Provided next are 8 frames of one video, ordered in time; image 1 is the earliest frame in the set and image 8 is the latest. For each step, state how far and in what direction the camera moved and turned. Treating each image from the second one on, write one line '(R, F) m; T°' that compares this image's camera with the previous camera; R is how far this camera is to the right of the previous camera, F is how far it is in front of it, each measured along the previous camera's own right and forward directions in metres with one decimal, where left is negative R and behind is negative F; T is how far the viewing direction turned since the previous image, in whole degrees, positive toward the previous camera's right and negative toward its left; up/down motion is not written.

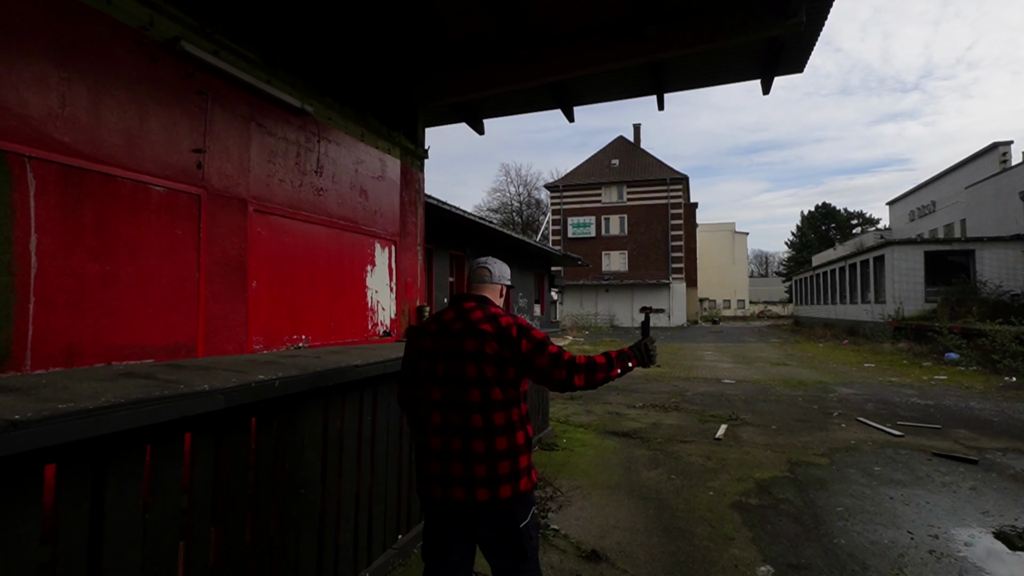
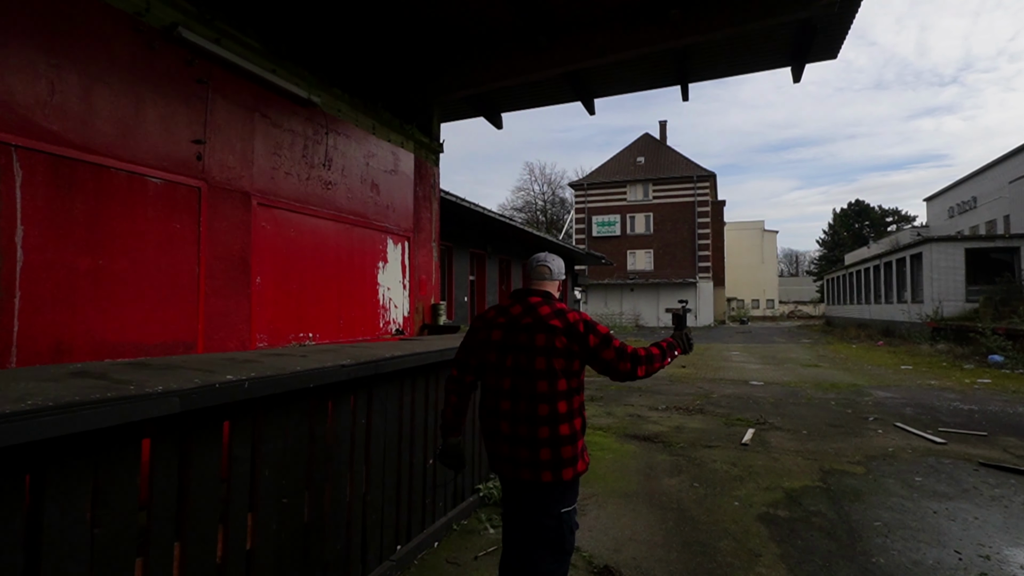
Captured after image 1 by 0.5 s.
(+0.1, +0.2) m; -2°
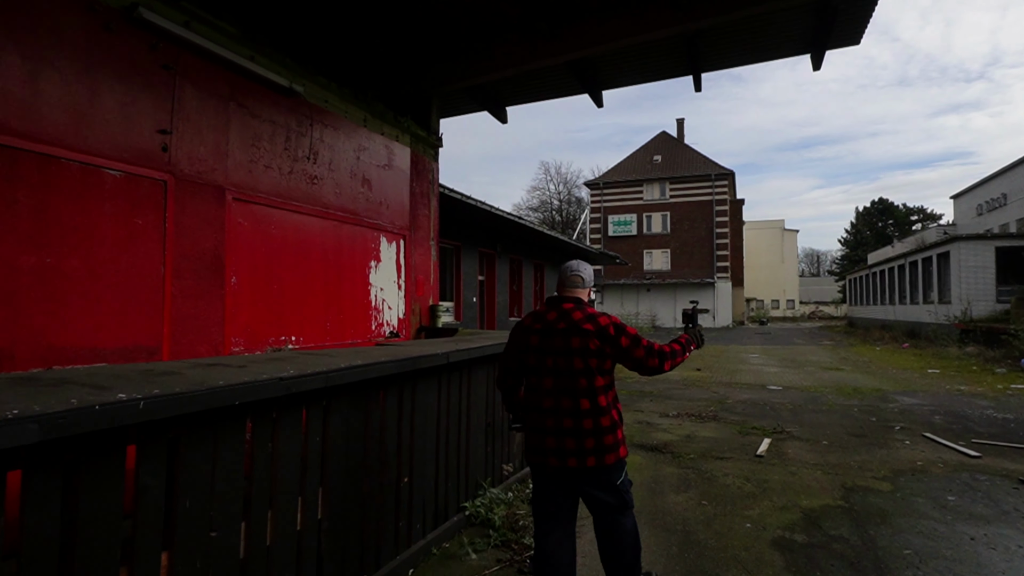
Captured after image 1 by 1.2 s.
(+0.1, +0.3) m; -2°
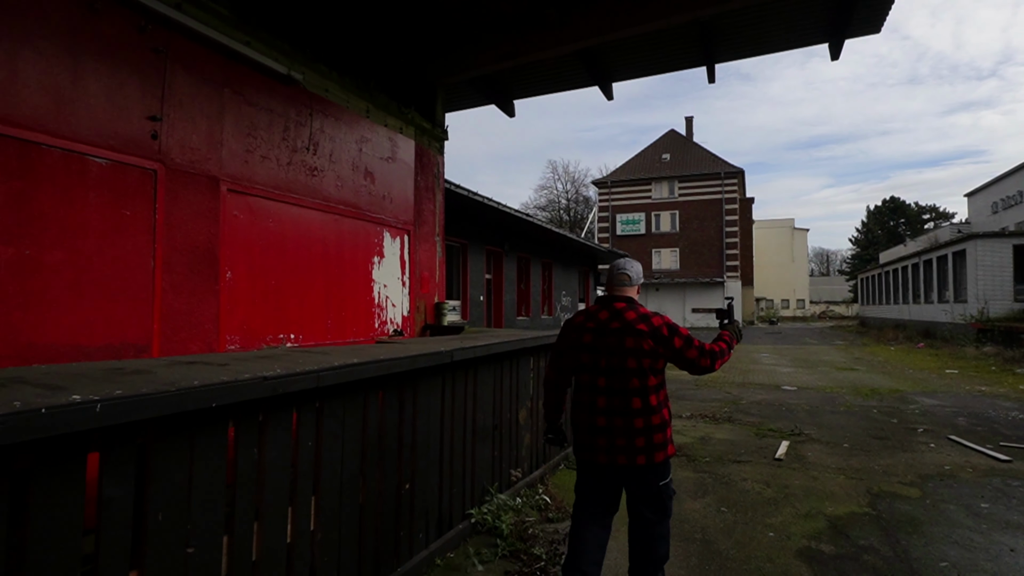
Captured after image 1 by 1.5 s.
(0.0, +0.2) m; -1°
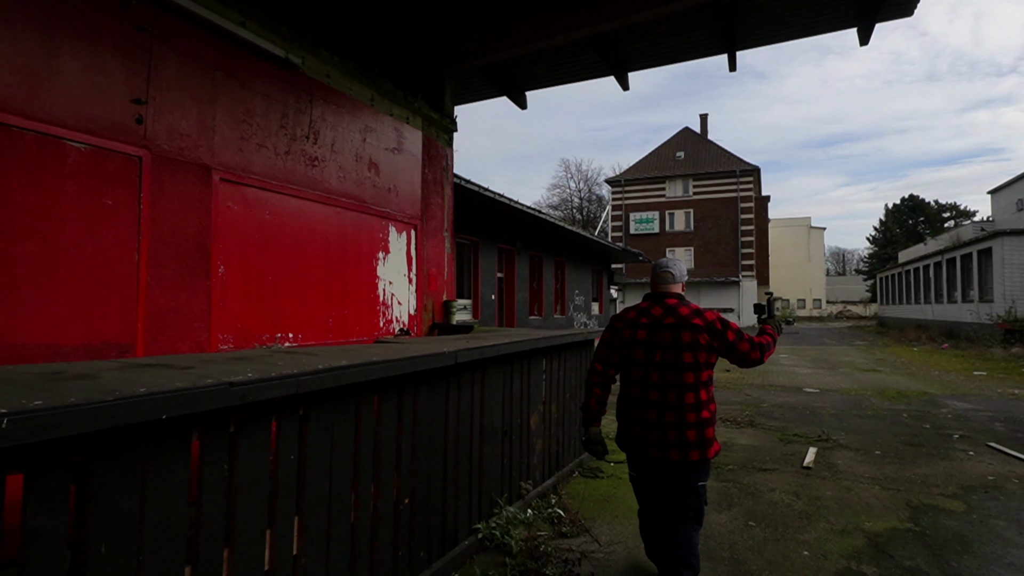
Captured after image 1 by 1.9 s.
(0.0, +0.2) m; -1°
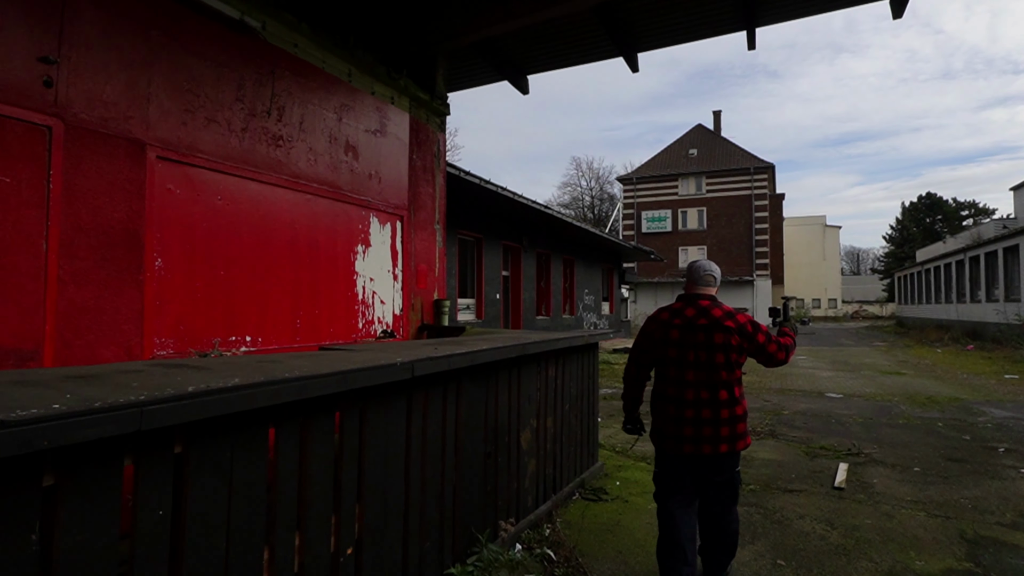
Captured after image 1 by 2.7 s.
(+0.1, +0.5) m; -1°
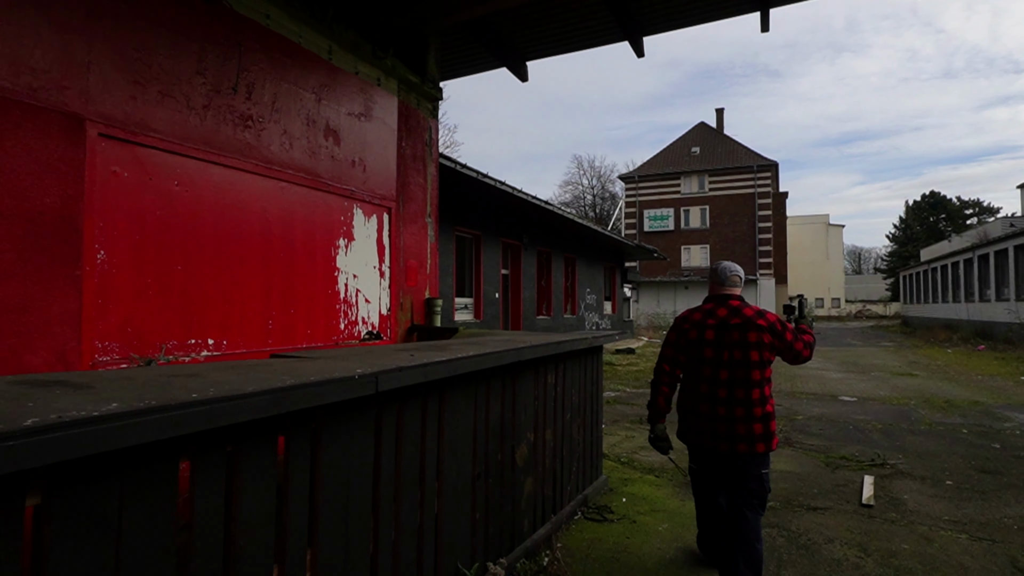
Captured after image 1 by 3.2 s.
(0.0, +0.3) m; 0°
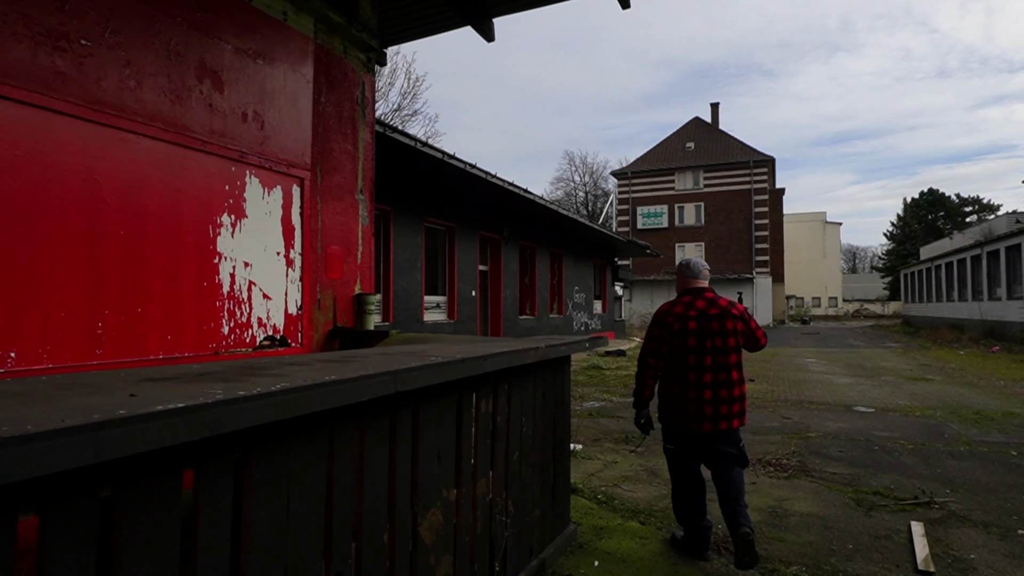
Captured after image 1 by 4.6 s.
(+0.3, +0.9) m; 0°
